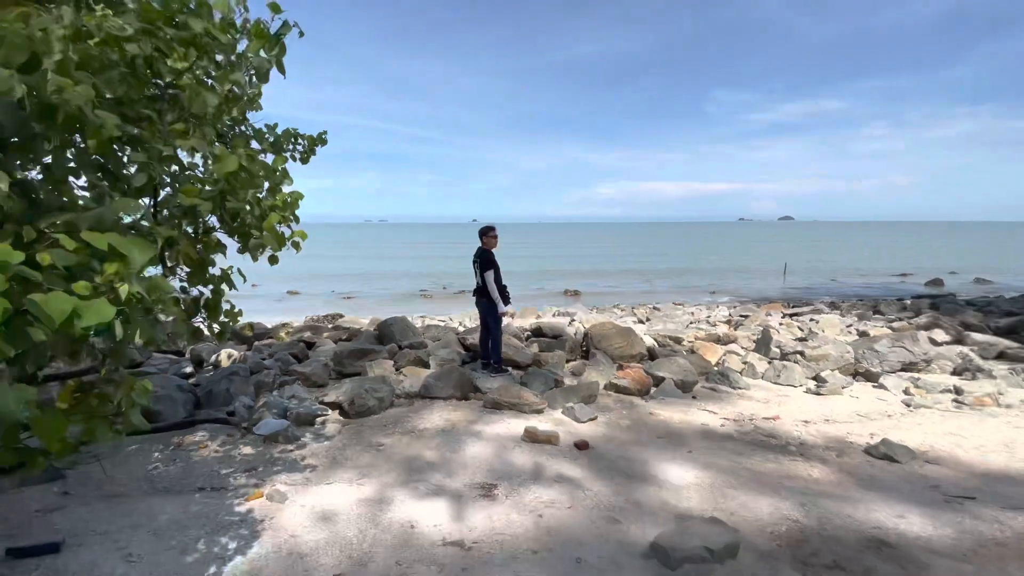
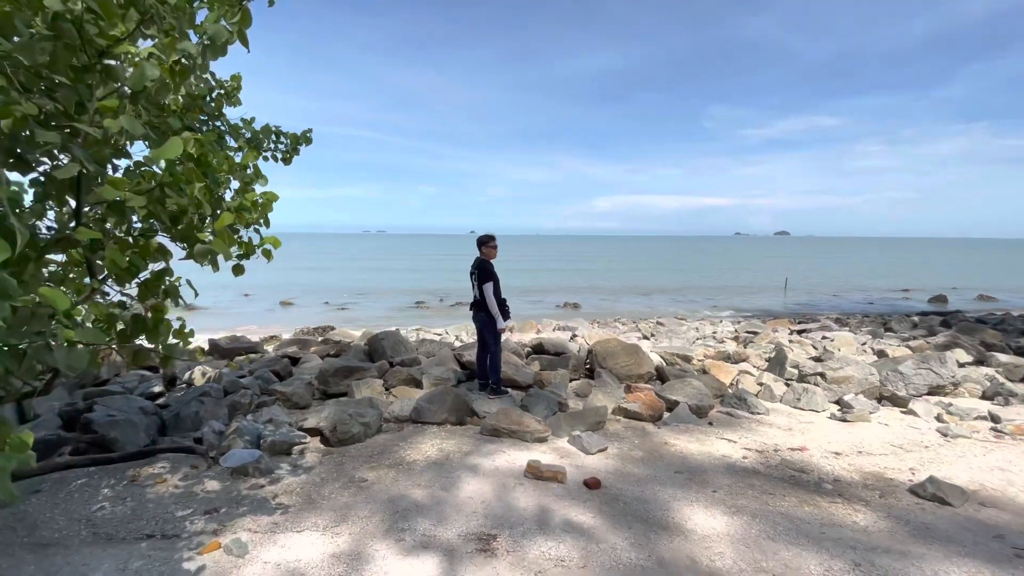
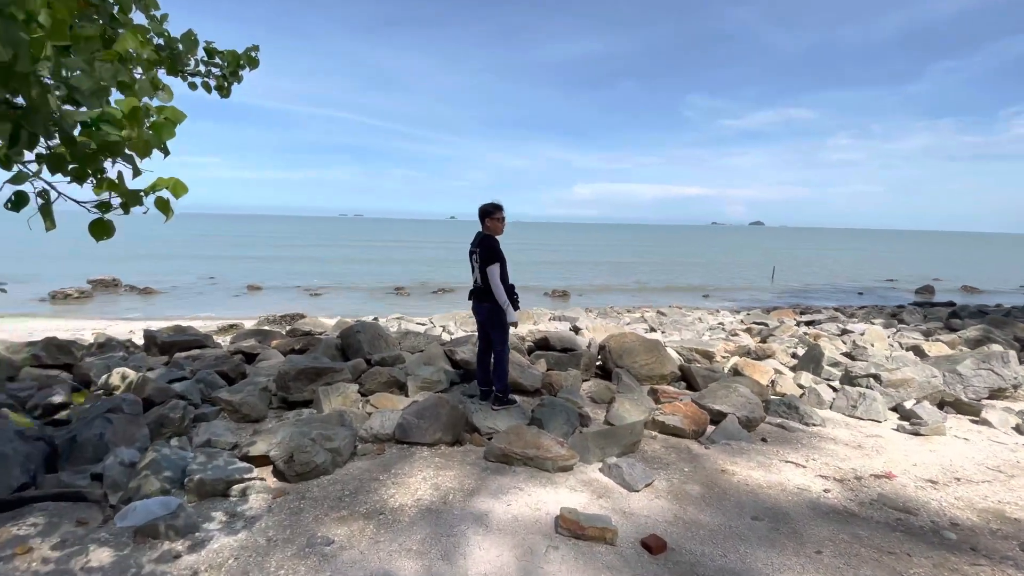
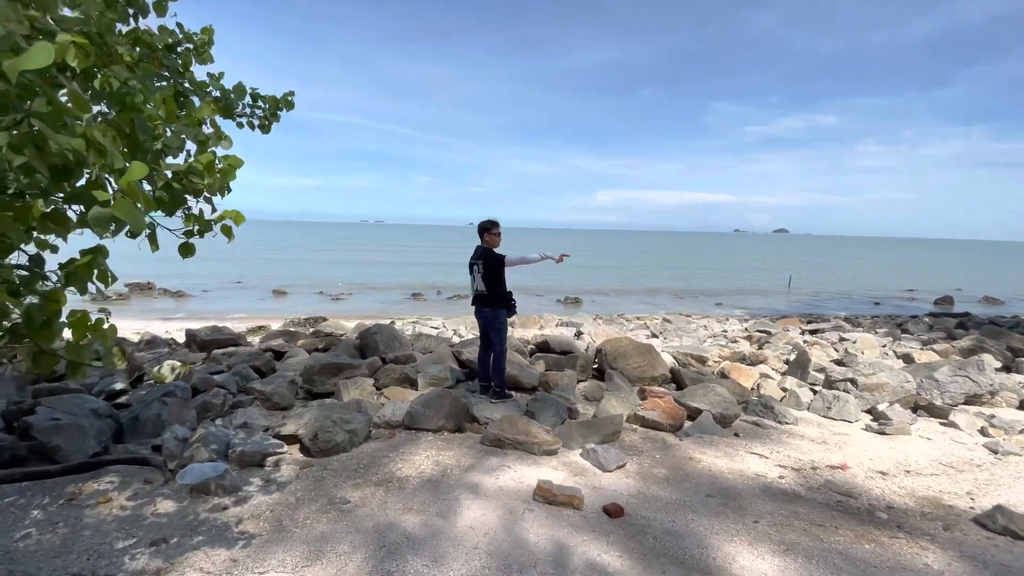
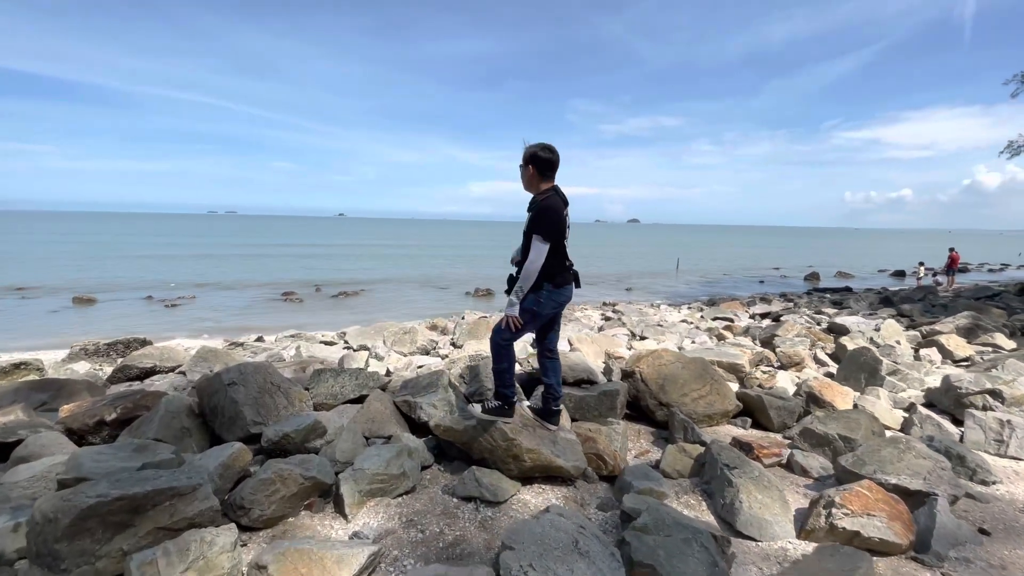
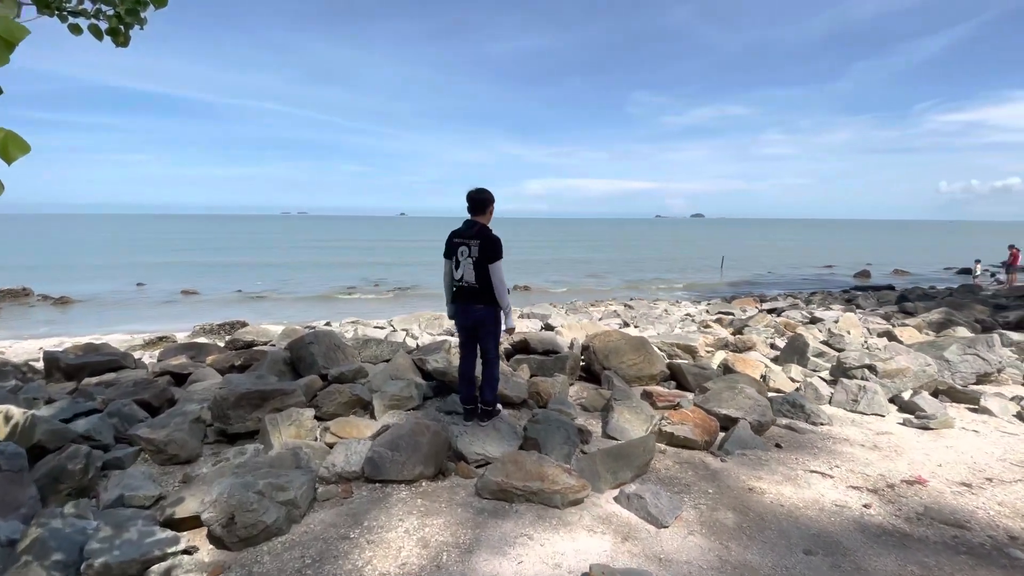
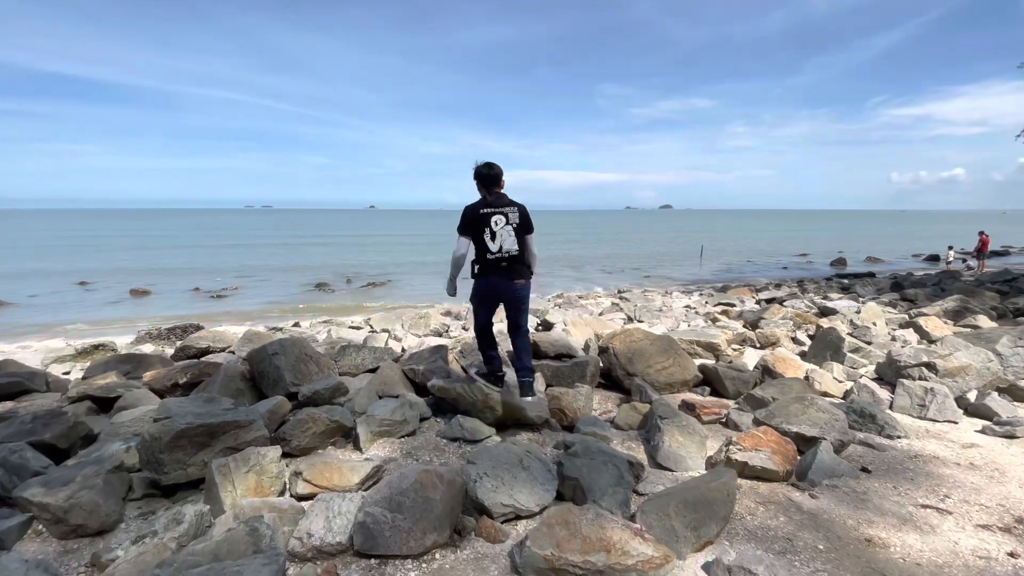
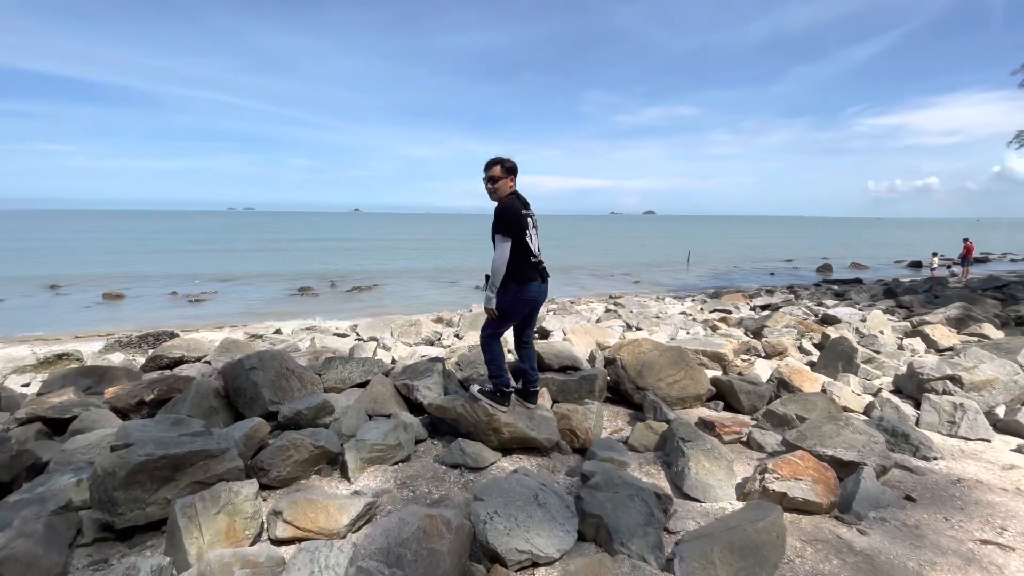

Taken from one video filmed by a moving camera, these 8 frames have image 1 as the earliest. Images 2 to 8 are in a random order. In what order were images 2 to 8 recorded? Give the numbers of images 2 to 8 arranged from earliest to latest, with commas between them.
2, 4, 3, 6, 7, 8, 5
